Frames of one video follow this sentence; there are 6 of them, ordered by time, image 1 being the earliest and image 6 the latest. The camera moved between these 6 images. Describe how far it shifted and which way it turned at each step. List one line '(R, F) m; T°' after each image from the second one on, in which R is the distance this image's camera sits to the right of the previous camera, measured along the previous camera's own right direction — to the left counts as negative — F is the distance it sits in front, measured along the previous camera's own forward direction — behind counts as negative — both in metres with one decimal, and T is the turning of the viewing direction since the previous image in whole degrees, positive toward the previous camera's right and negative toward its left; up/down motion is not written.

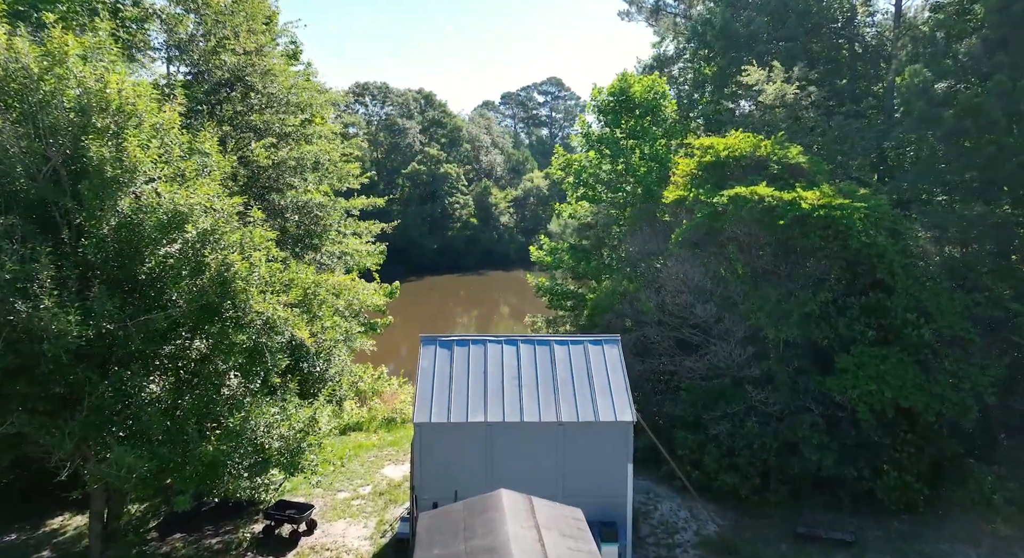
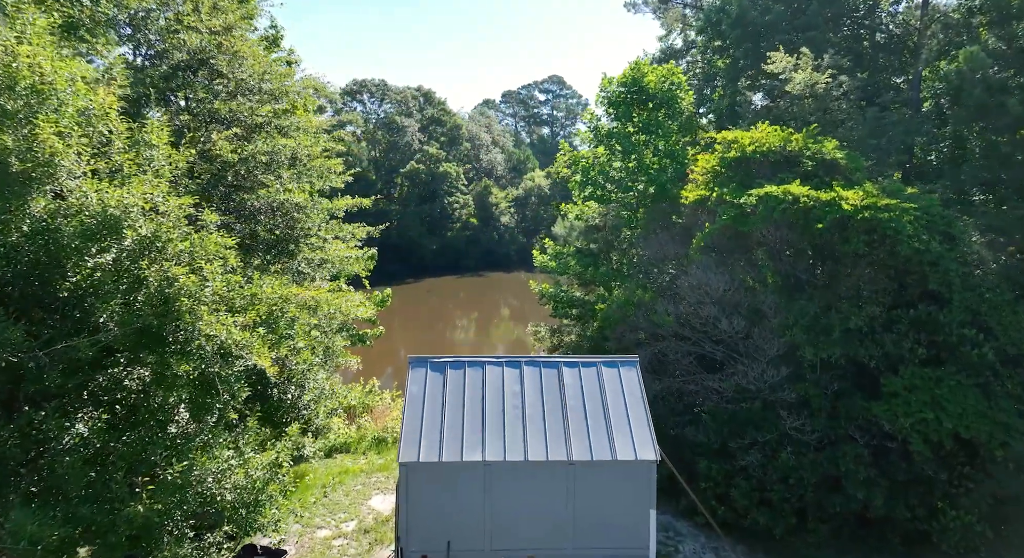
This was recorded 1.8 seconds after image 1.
(0.0, +1.4) m; 0°
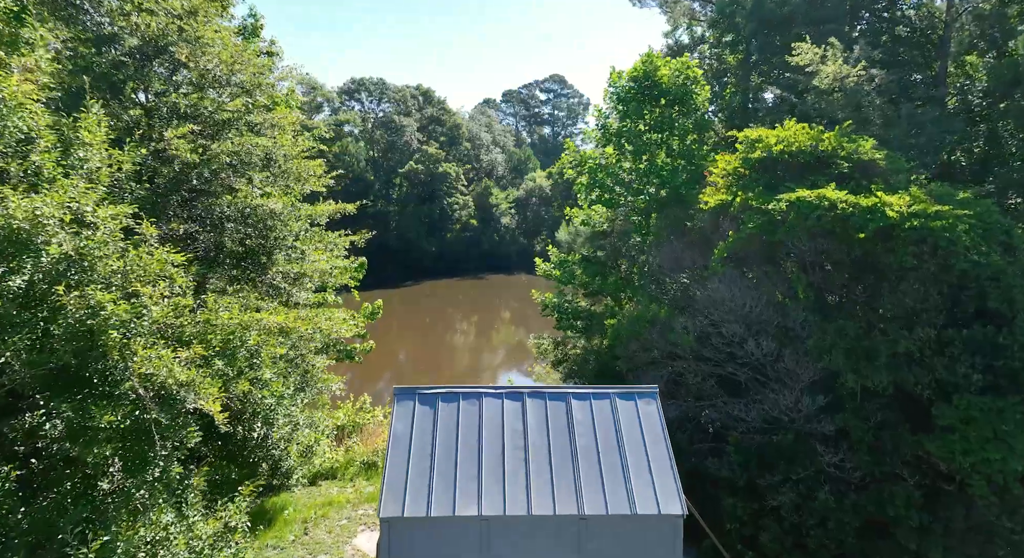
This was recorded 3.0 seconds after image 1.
(0.0, +1.3) m; 0°
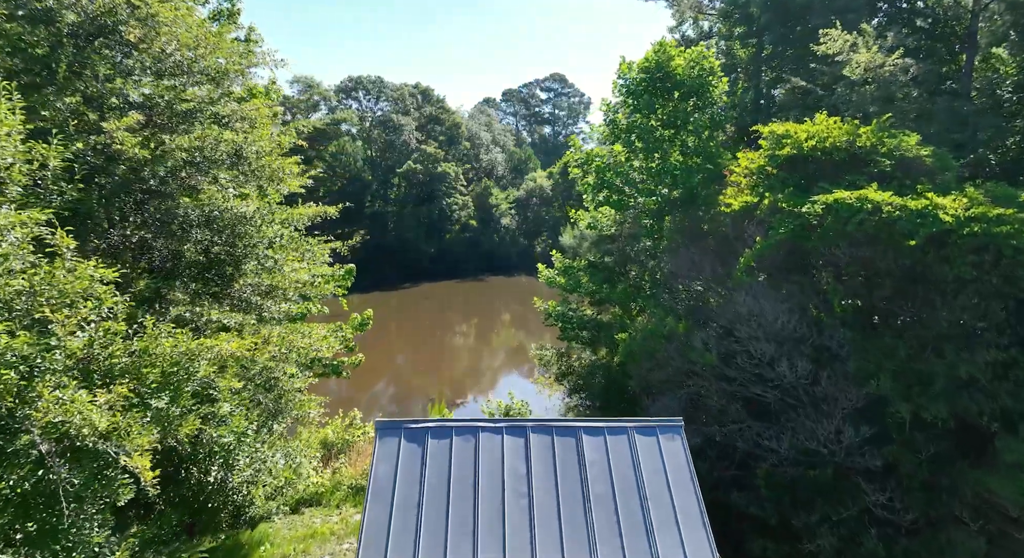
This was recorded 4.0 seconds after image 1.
(0.0, +1.2) m; 0°
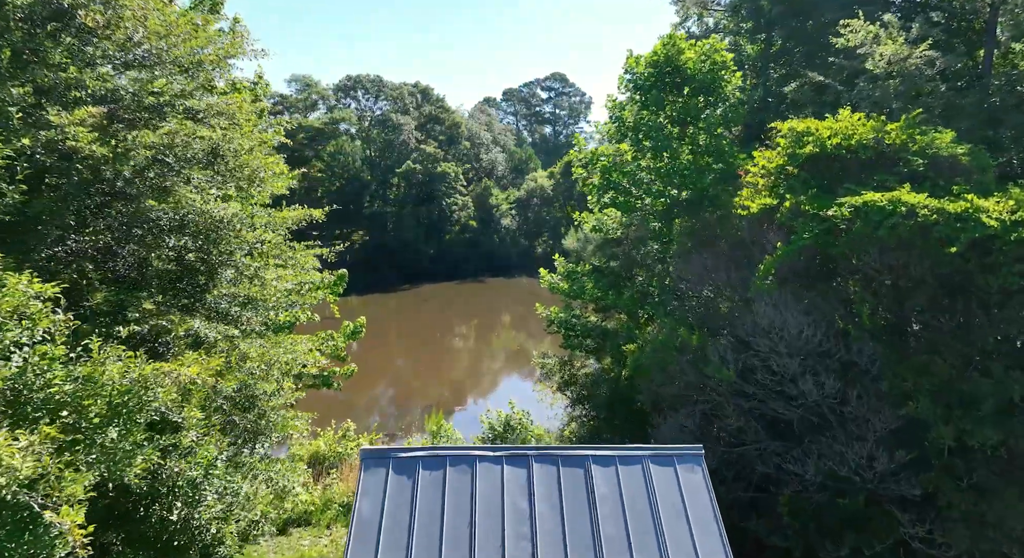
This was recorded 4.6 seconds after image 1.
(0.0, +0.7) m; 0°
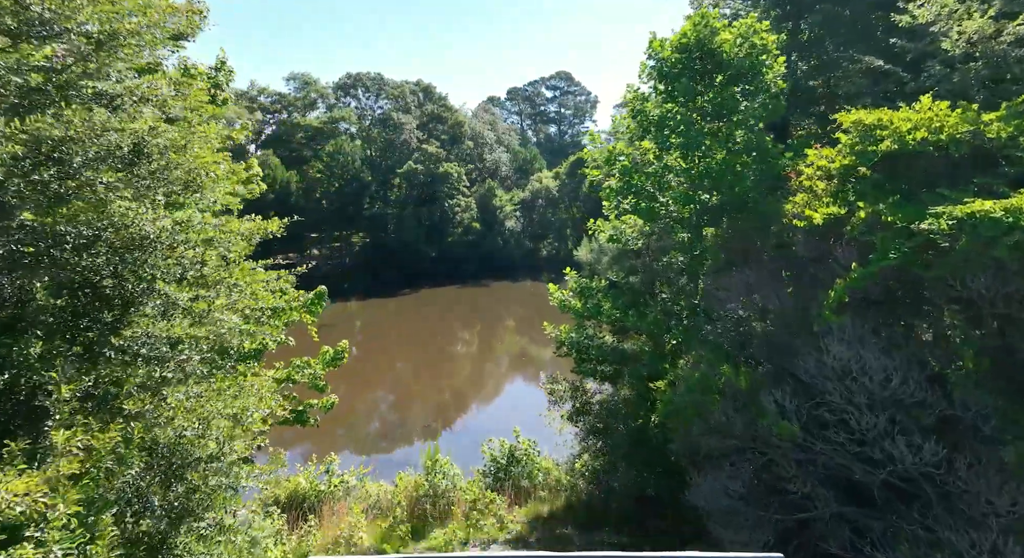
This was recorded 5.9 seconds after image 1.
(0.0, +1.8) m; 0°
